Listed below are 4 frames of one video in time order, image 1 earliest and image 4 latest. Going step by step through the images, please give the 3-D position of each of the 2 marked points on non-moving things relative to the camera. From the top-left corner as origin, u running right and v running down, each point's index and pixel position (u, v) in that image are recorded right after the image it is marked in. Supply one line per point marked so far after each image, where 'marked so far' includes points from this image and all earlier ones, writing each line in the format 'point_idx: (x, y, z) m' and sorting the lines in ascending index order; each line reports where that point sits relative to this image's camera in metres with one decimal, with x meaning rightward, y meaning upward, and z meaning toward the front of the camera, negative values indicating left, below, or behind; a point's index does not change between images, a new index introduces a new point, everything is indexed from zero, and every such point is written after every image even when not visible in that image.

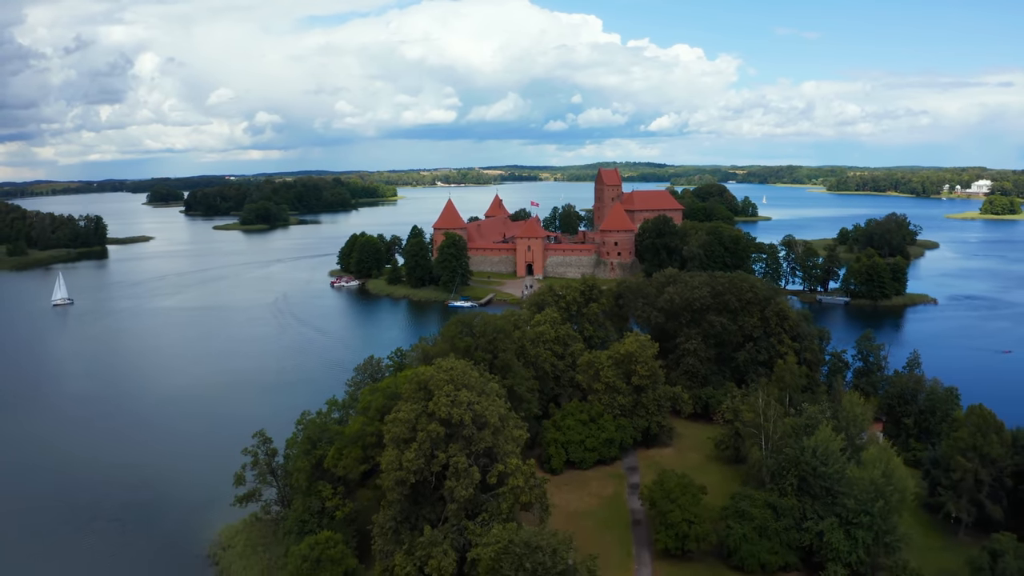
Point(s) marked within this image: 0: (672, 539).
0: (+4.3, -6.8, +18.3) m
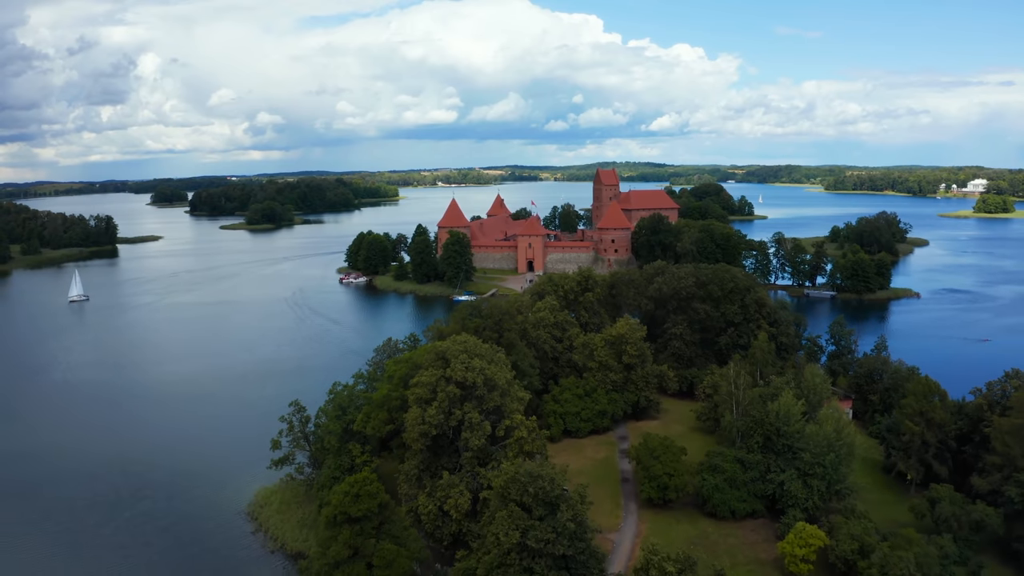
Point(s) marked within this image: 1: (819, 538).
0: (+4.4, -6.3, +21.2) m
1: (+8.1, -6.6, +18.0) m
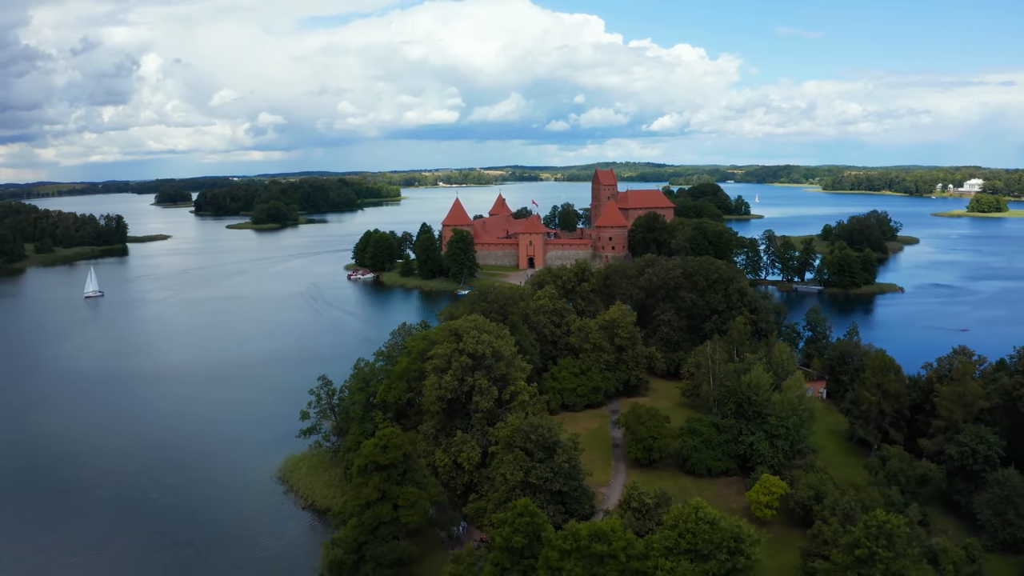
0: (+4.6, -5.8, +24.2) m
1: (+8.2, -6.1, +21.0) m
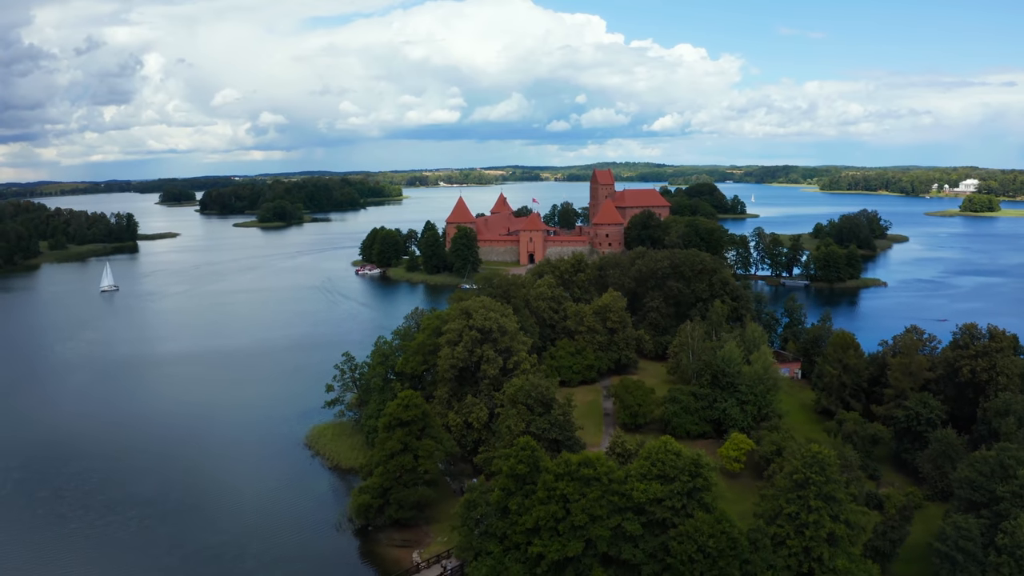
0: (+4.7, -5.2, +27.6) m
1: (+8.3, -5.5, +24.3) m
